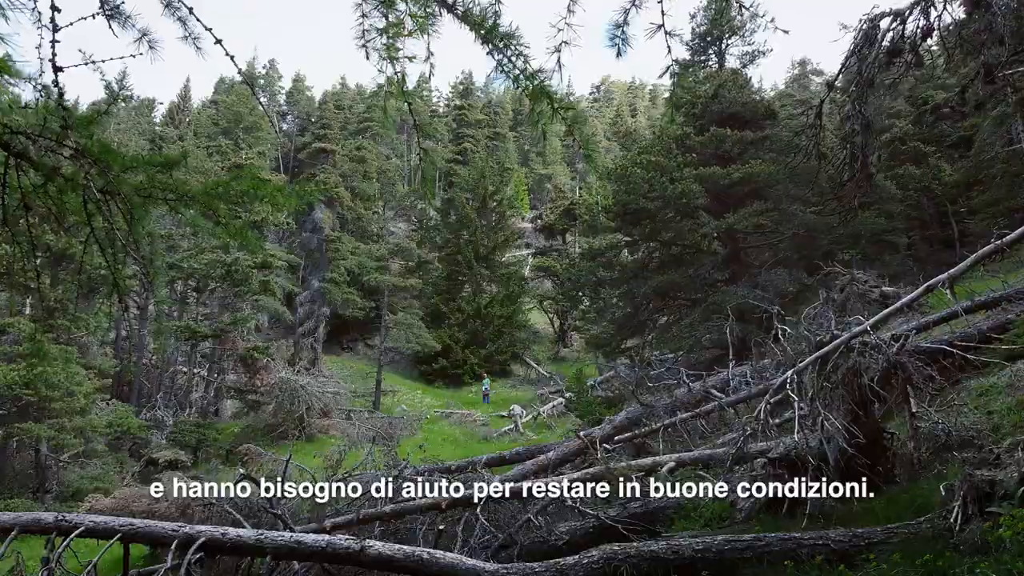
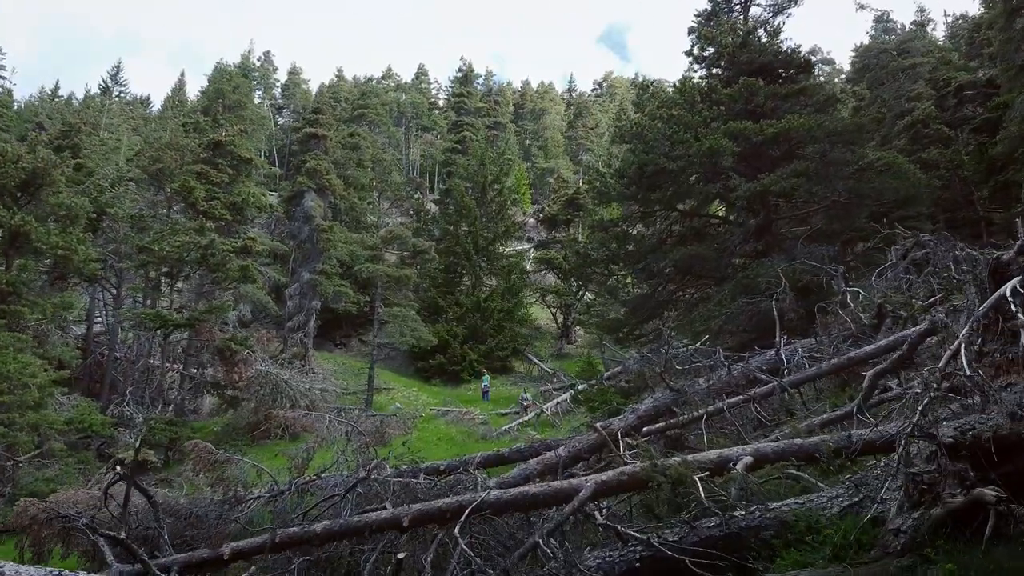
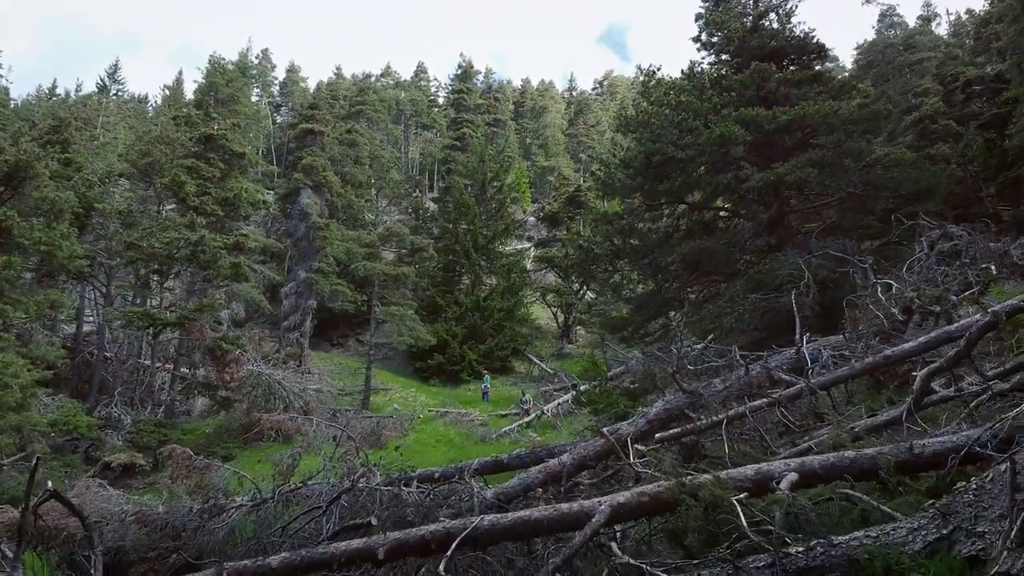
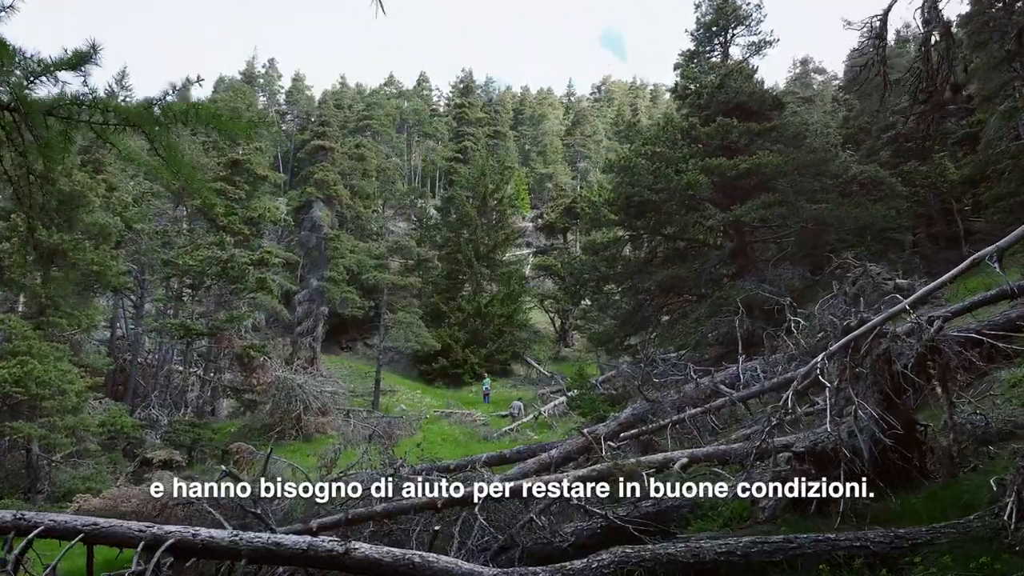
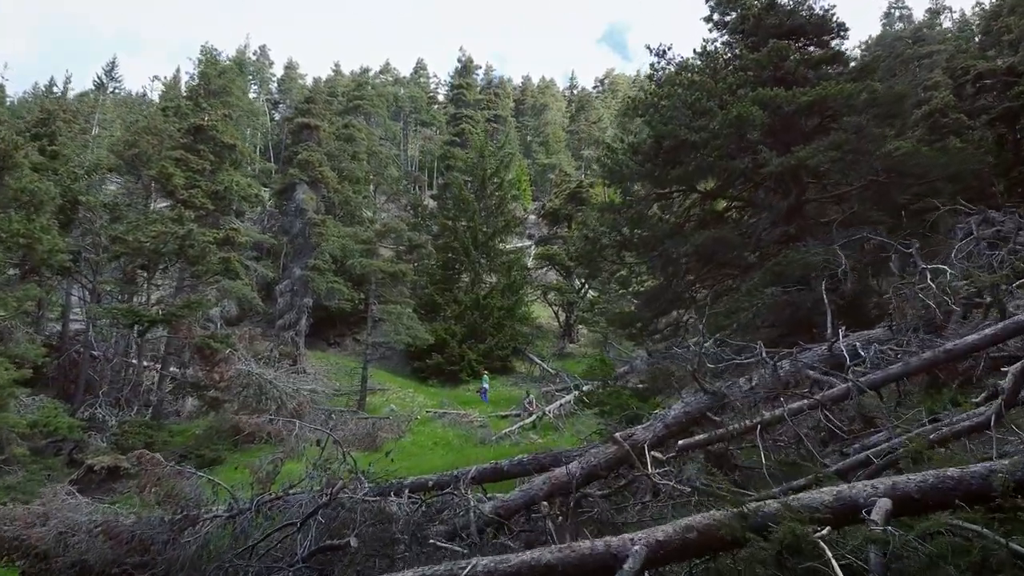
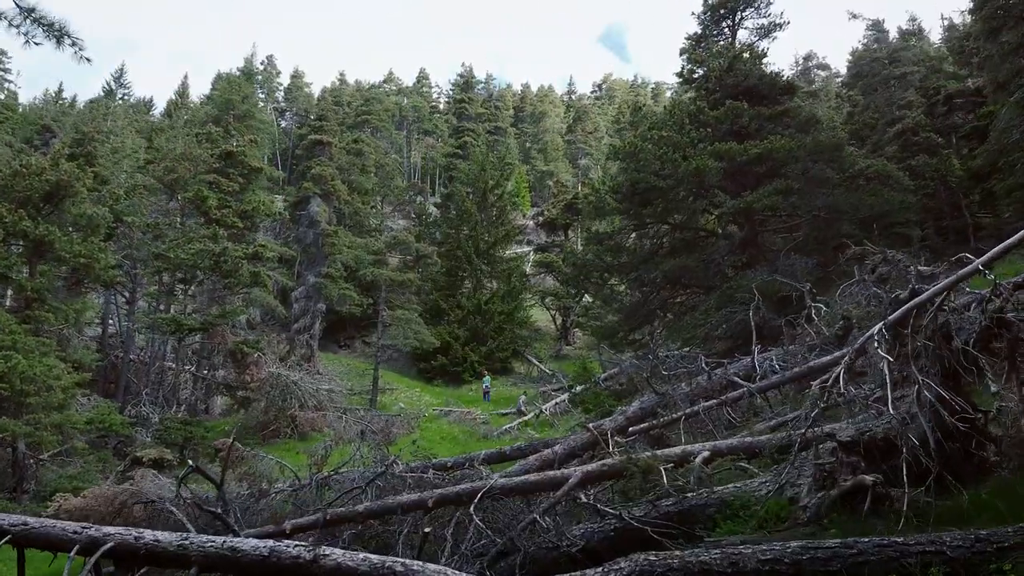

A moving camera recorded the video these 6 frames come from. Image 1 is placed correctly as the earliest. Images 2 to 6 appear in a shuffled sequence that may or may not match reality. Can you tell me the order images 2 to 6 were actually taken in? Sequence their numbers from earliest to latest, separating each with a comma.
4, 6, 2, 3, 5
